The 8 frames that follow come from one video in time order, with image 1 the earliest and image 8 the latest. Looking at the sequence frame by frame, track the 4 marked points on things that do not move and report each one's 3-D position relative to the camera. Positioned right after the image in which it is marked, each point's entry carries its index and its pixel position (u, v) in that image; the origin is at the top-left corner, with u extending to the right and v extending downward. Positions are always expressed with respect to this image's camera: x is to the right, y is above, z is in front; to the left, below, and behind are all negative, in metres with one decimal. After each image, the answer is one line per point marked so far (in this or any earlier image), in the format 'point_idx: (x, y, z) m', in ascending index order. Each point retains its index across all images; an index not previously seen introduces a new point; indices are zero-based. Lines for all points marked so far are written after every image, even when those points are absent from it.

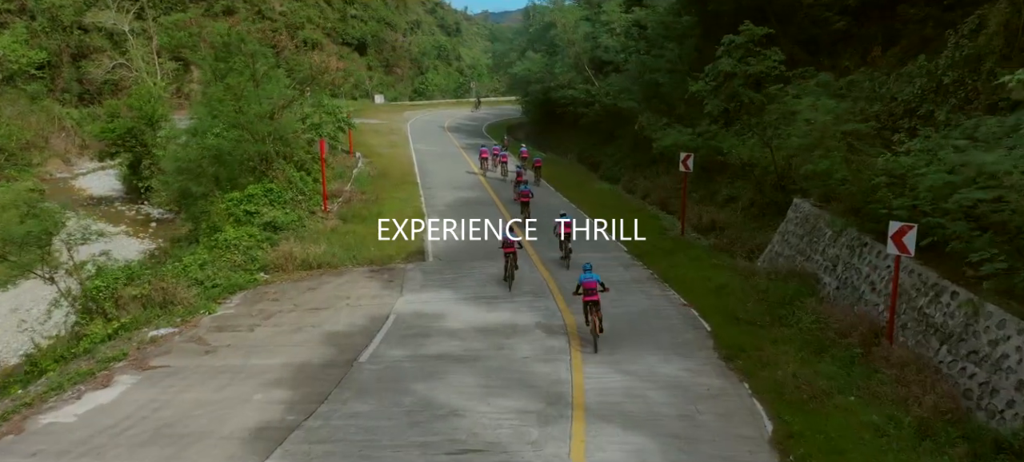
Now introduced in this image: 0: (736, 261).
0: (+4.7, -0.6, +16.2) m
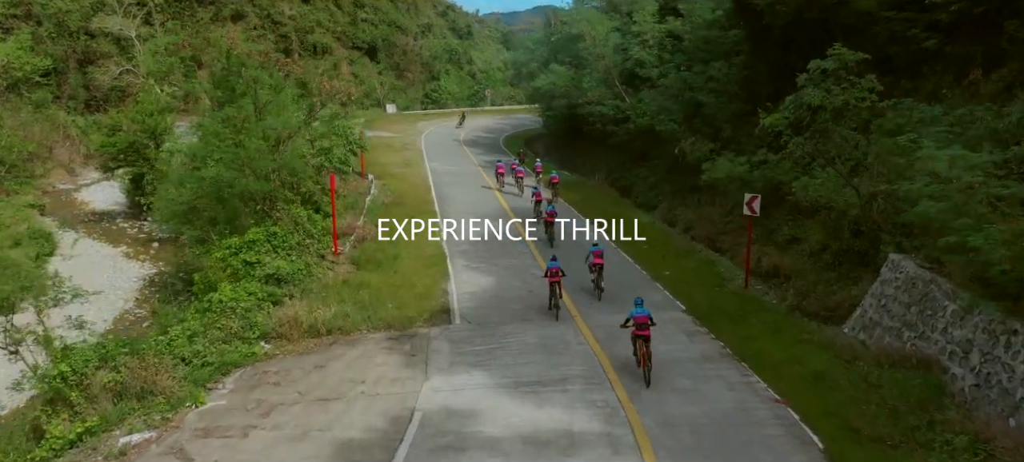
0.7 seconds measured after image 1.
0: (+5.4, -1.7, +13.6) m
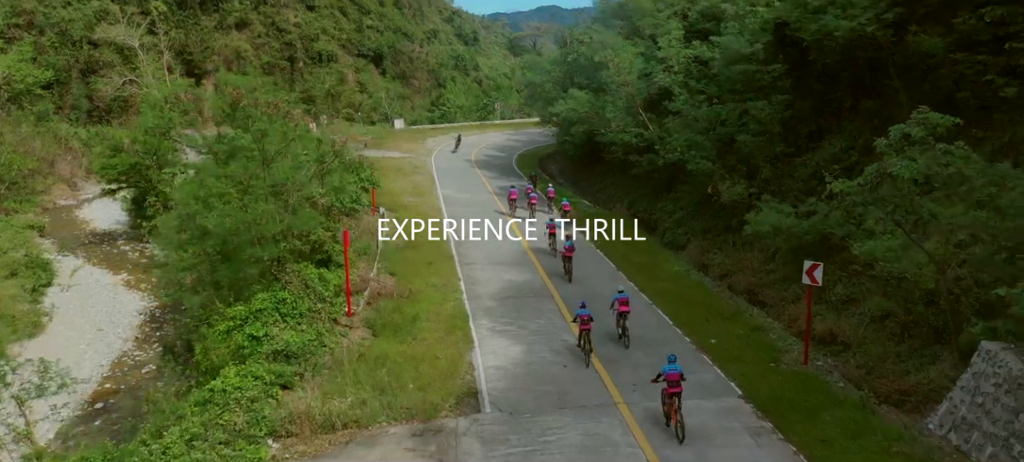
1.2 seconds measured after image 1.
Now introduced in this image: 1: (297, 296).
0: (+6.1, -3.1, +11.9) m
1: (-4.8, -1.4, +17.3) m
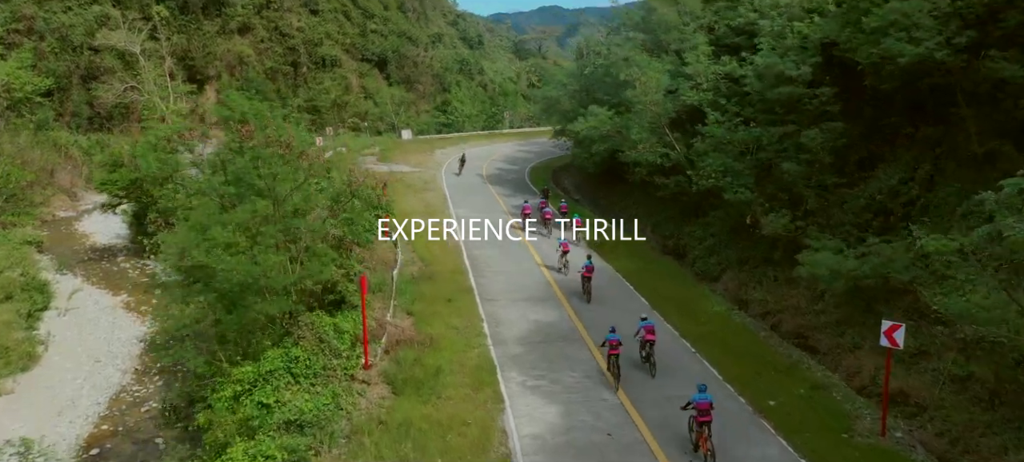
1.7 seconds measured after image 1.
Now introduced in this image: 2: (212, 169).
0: (+6.8, -4.0, +10.3) m
1: (-4.1, -2.4, +15.7) m
2: (-7.4, +1.5, +19.6) m
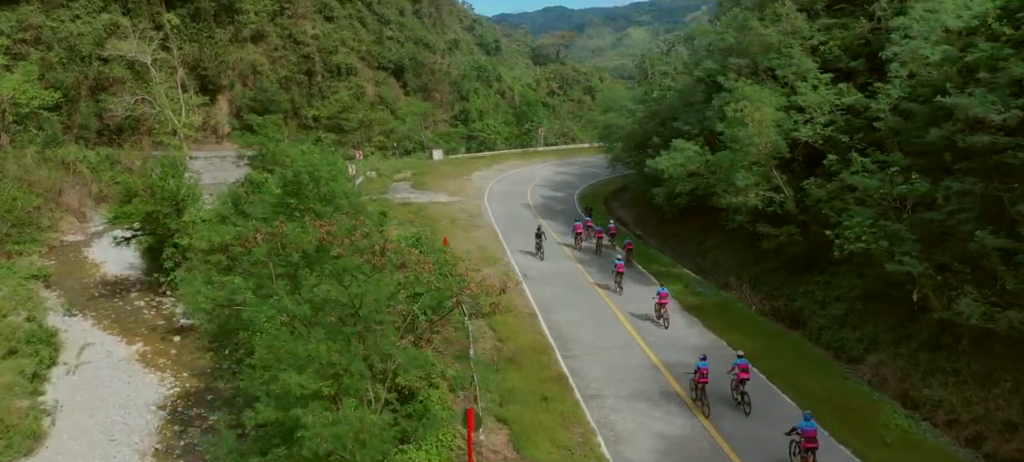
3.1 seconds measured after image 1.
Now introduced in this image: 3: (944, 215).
0: (+9.2, -5.8, +6.0) m
1: (-1.6, -4.3, +11.5) m
2: (-4.9, -0.4, +15.5) m
3: (+9.8, +0.4, +18.0) m
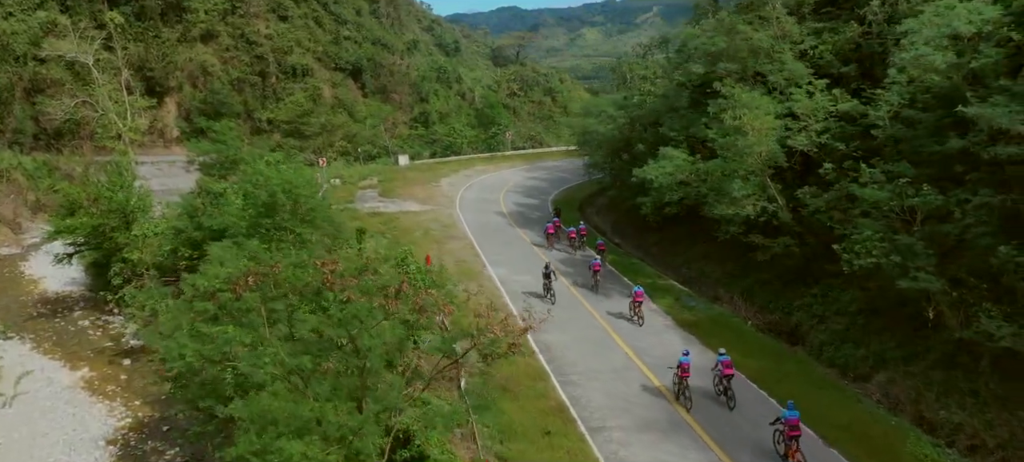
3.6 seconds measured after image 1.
0: (+9.9, -6.2, +5.2) m
1: (-1.2, -4.7, +10.1) m
2: (-4.8, -0.9, +13.9) m
3: (+9.7, +0.1, +17.1) m
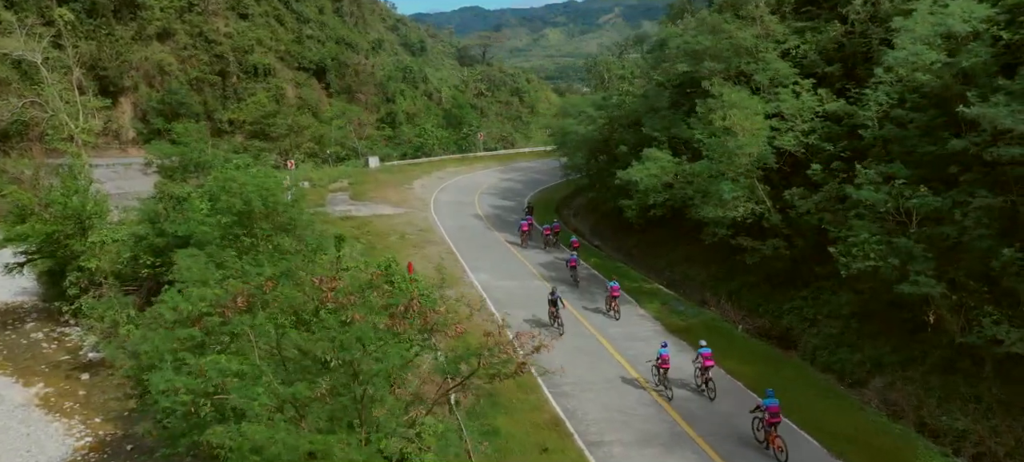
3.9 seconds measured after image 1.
0: (+10.3, -6.2, +4.9) m
1: (-1.0, -4.9, +9.3) m
2: (-4.8, -1.1, +12.9) m
3: (+9.5, 0.0, +16.8) m
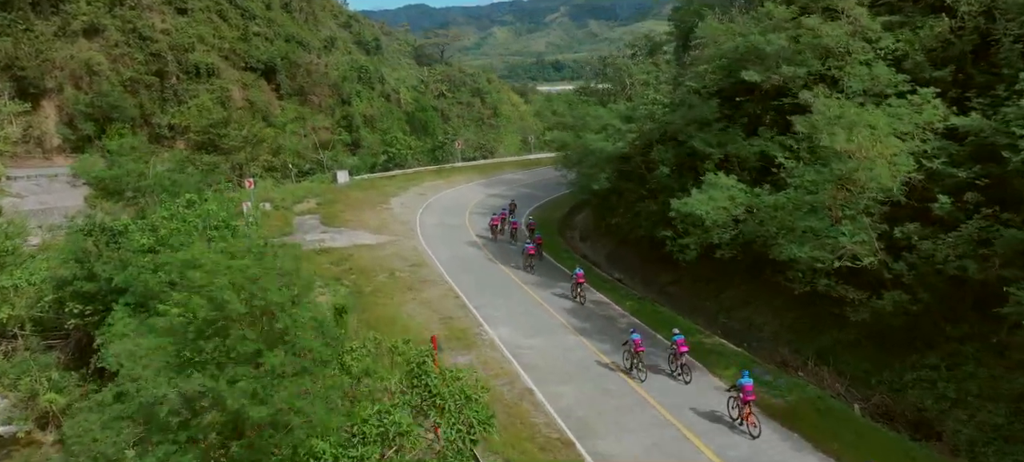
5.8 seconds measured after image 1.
0: (+12.7, -7.4, +0.1) m
1: (+1.1, -6.2, +3.8) m
2: (-2.9, -2.5, +7.1) m
3: (+11.1, -1.2, +11.9) m
